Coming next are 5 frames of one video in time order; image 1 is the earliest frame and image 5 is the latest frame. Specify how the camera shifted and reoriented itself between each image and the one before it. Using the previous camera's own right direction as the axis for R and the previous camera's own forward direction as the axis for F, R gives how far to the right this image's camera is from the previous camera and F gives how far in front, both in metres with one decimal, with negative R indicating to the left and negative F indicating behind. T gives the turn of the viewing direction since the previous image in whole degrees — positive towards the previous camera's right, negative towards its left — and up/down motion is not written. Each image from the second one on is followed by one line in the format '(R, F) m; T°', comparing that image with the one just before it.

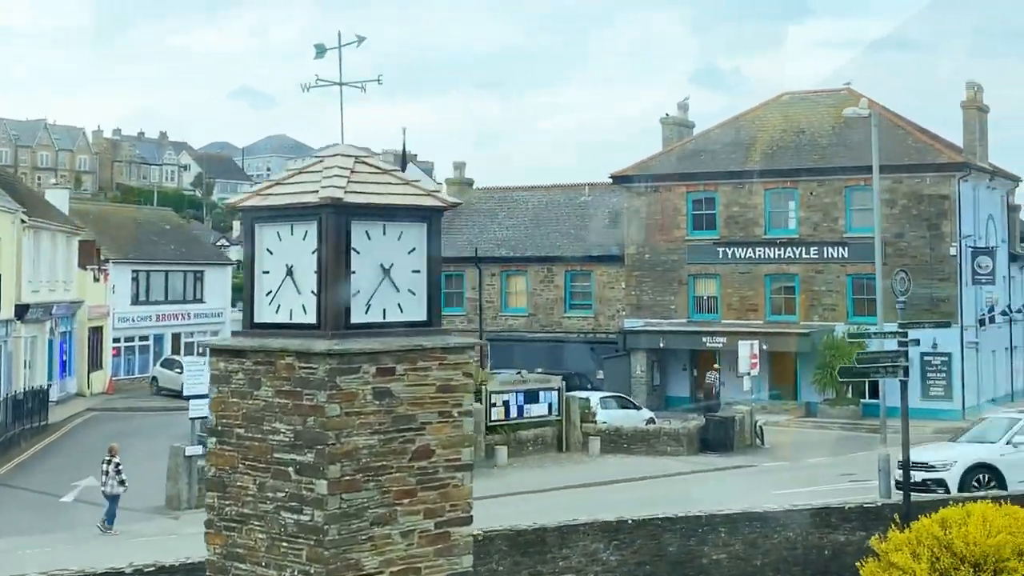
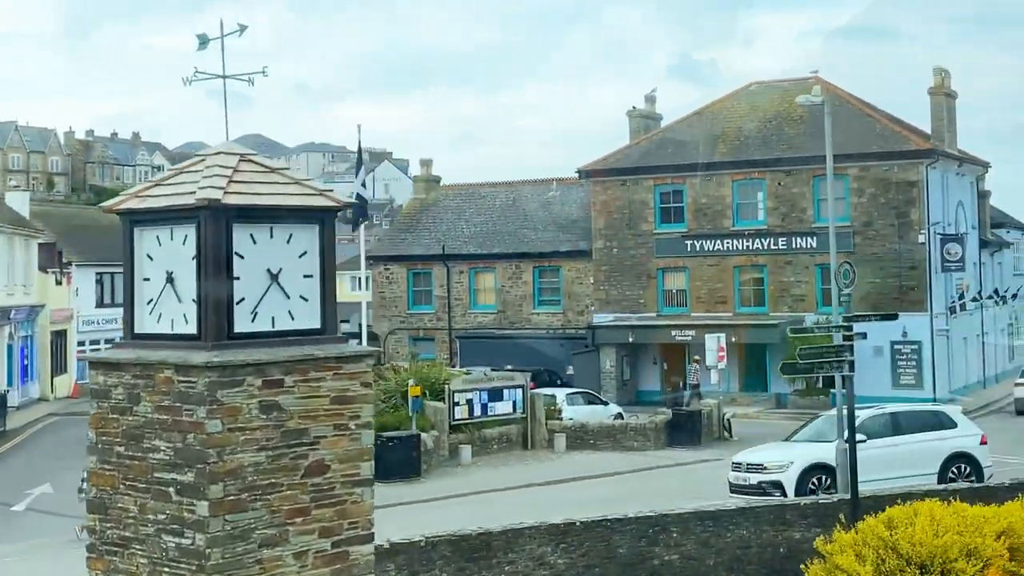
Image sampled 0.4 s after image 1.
(+0.4, +0.4) m; +1°
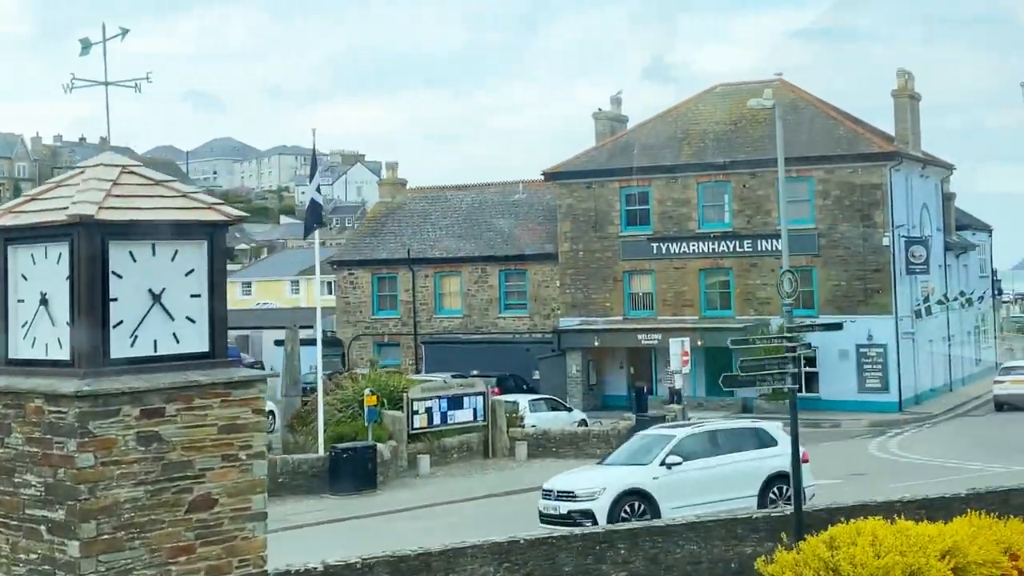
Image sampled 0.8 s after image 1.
(+0.4, +0.4) m; +1°
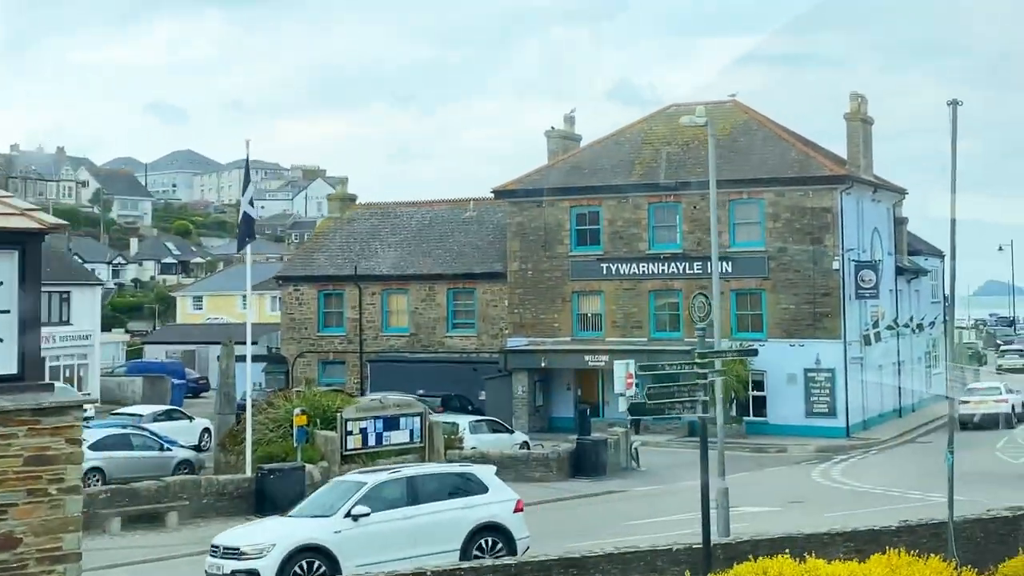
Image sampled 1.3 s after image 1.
(+0.5, +0.6) m; +2°
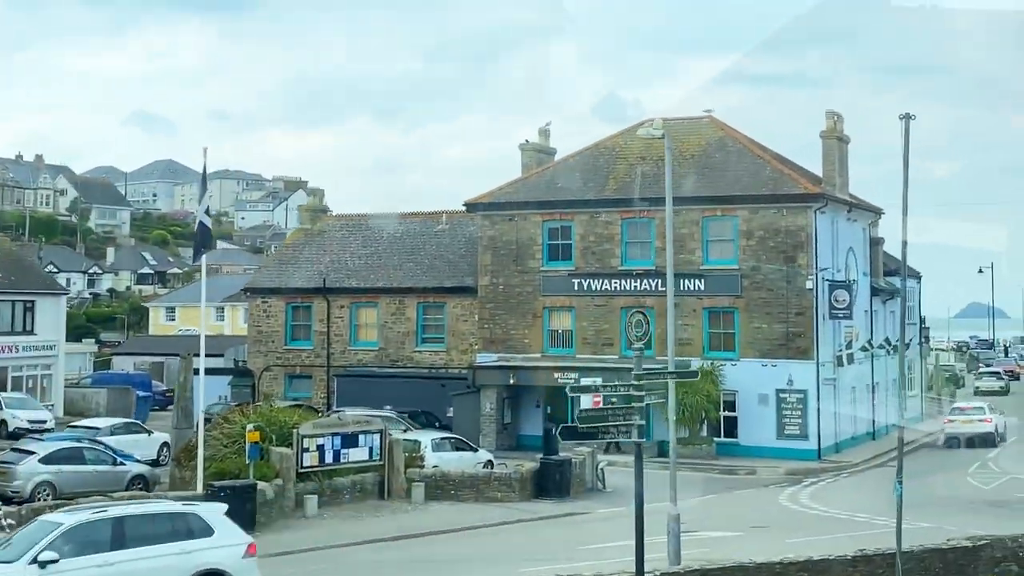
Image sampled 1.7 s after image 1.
(+0.4, +0.6) m; +1°
